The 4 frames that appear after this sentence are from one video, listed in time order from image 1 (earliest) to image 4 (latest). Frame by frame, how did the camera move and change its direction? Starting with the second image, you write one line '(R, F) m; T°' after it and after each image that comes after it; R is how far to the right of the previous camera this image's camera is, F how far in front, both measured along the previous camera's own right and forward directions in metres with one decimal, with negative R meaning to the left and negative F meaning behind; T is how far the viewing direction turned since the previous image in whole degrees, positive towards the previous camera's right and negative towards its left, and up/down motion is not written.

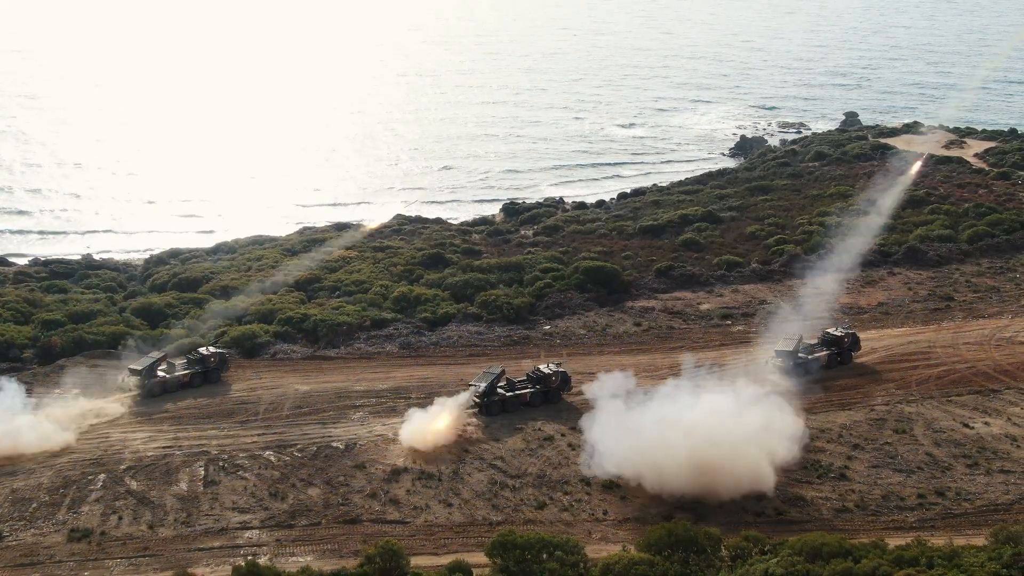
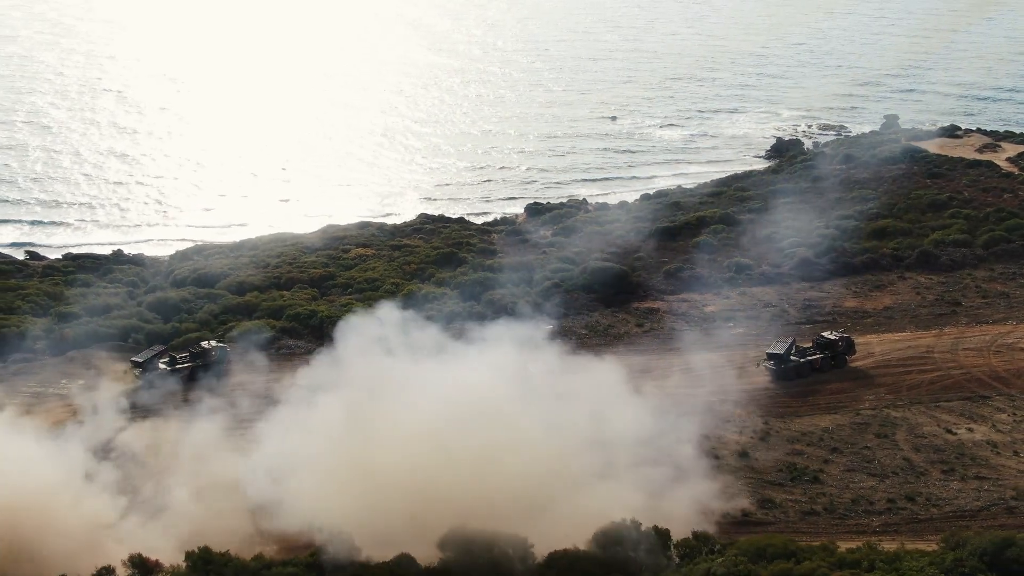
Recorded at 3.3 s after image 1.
(+1.0, -0.1) m; -2°
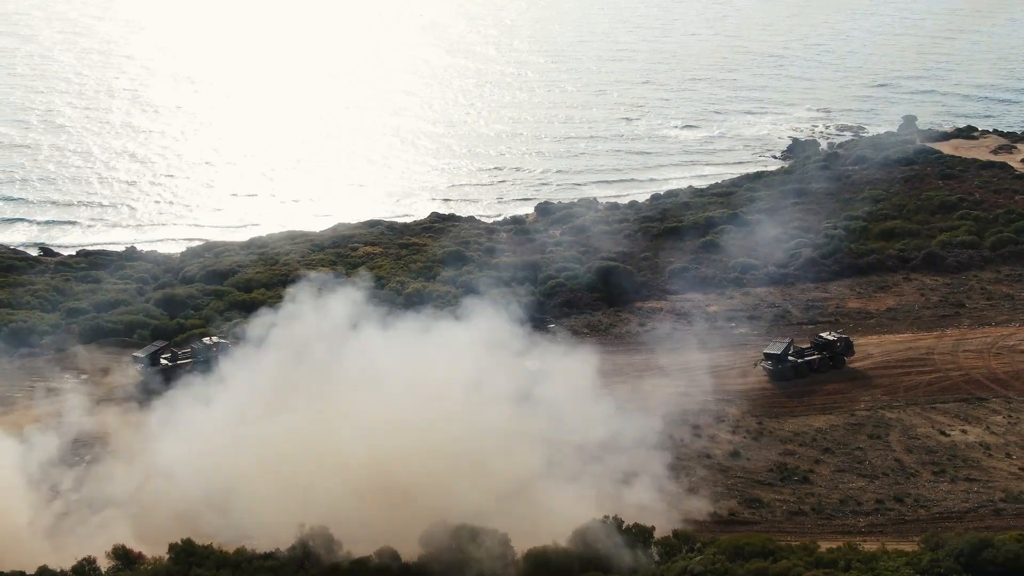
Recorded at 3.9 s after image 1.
(+0.4, 0.0) m; -1°
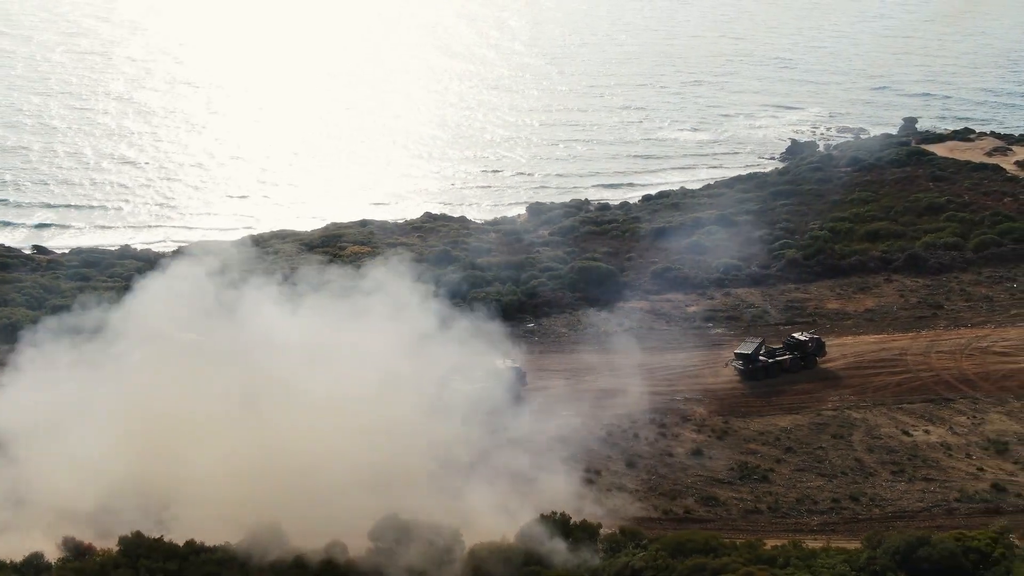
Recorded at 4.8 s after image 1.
(+0.7, -0.1) m; 0°
